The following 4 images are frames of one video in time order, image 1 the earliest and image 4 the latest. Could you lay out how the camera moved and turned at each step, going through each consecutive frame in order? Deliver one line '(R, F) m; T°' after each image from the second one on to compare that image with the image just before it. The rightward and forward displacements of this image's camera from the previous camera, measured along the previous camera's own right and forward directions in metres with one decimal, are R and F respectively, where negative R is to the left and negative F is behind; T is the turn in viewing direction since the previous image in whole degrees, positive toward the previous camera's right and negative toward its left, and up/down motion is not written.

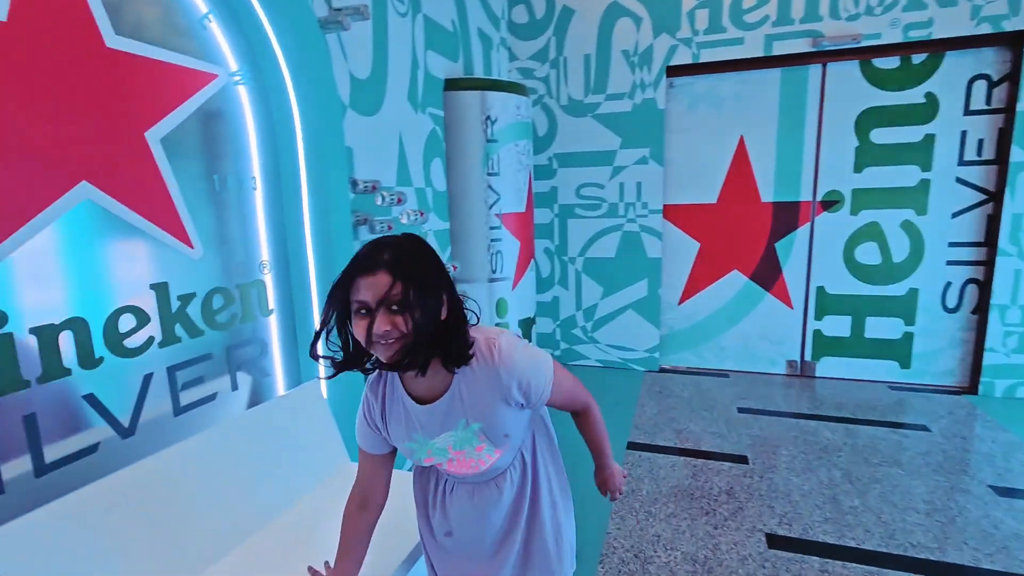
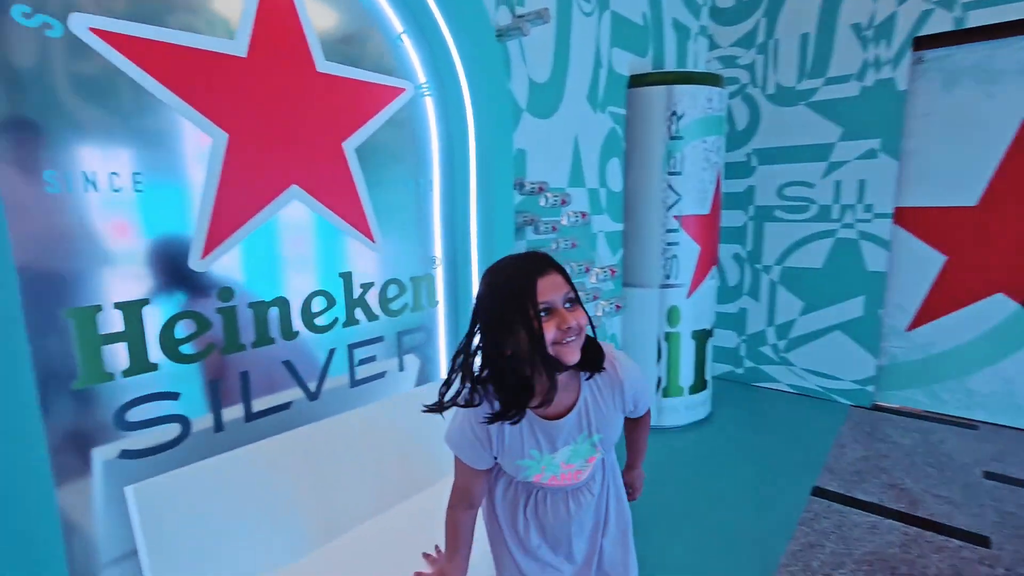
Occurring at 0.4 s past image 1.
(+0.1, +0.1) m; -21°
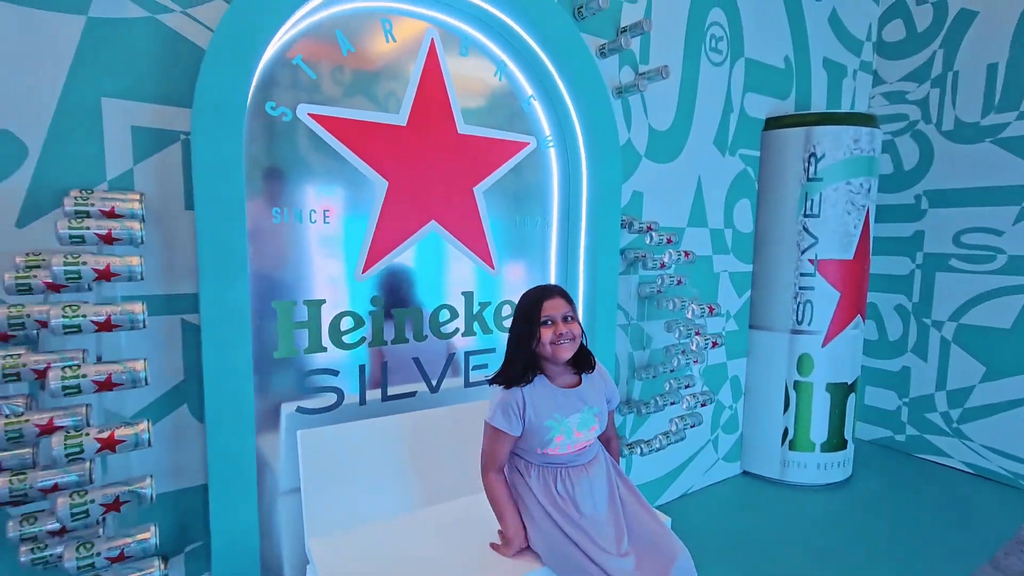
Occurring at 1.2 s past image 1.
(+0.2, -0.2) m; -17°
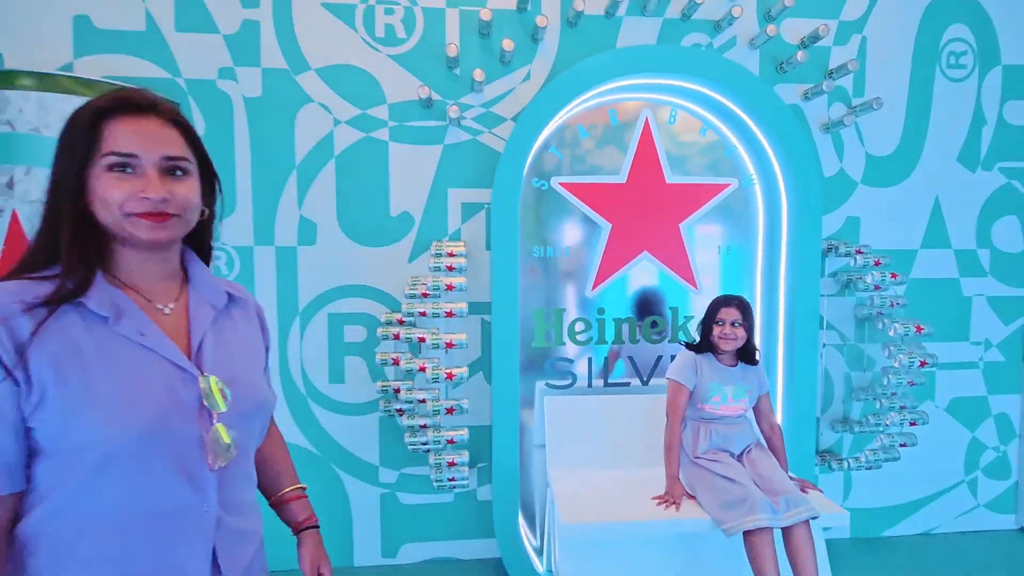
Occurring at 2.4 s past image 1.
(+0.3, -0.6) m; -27°
